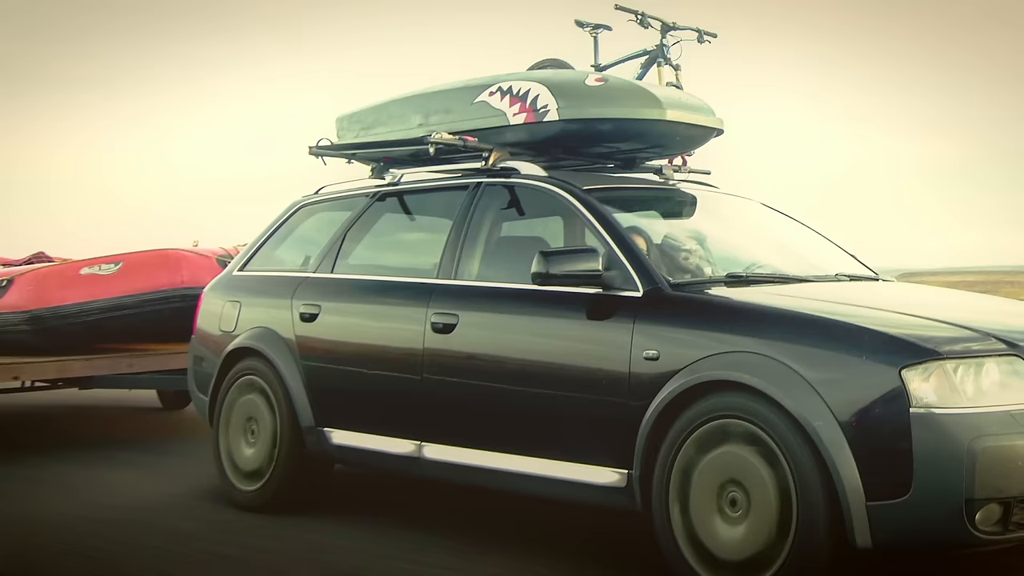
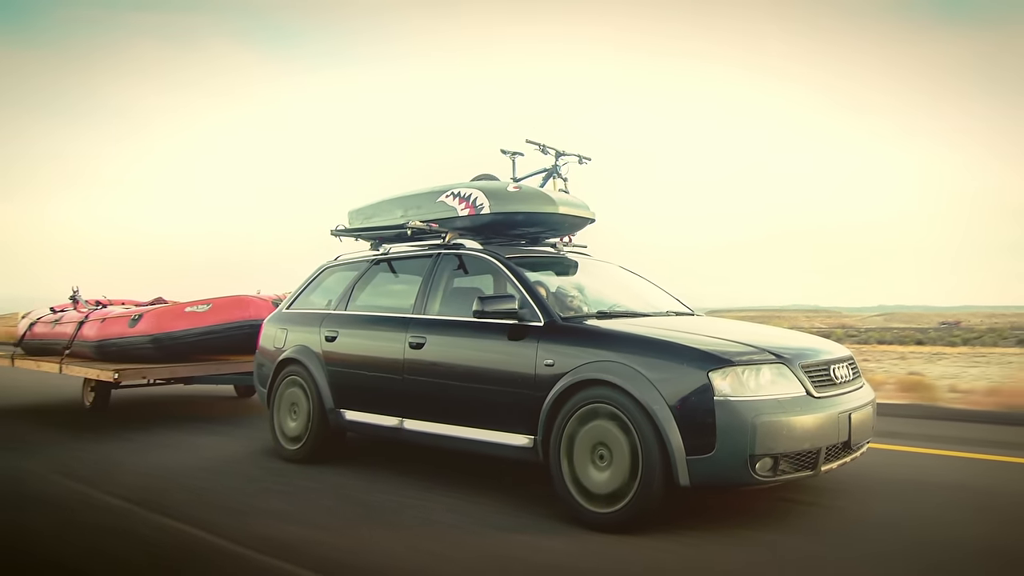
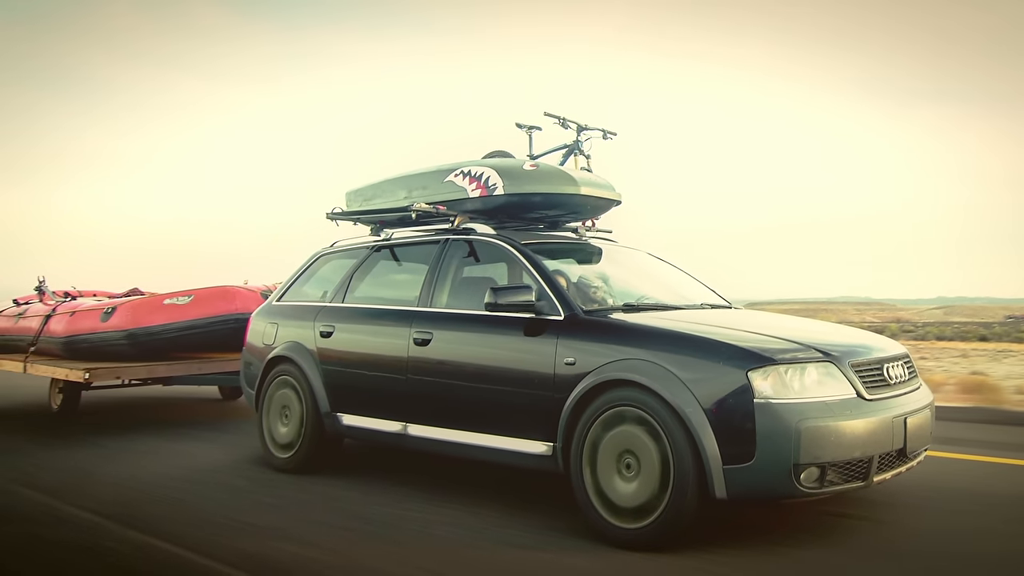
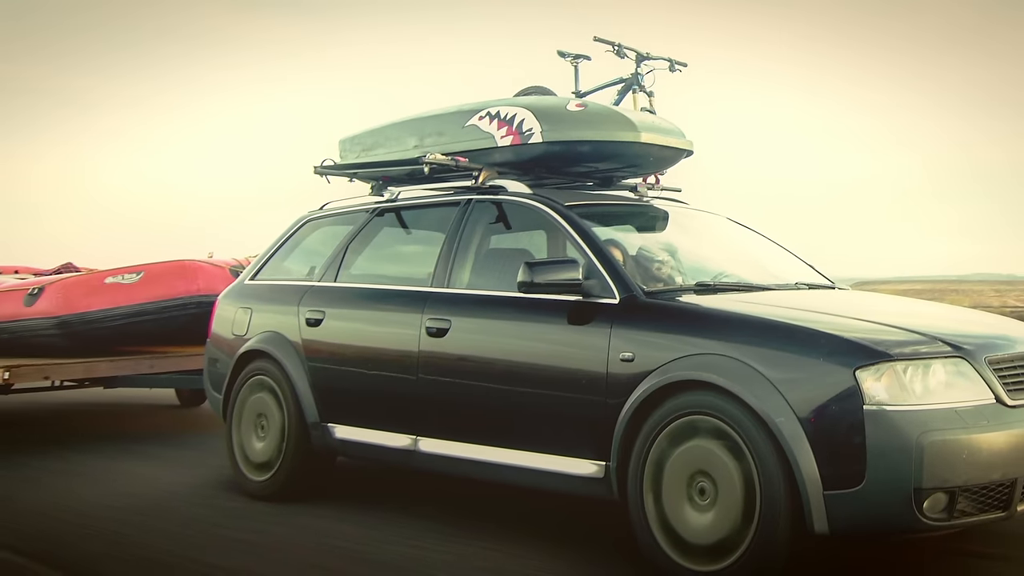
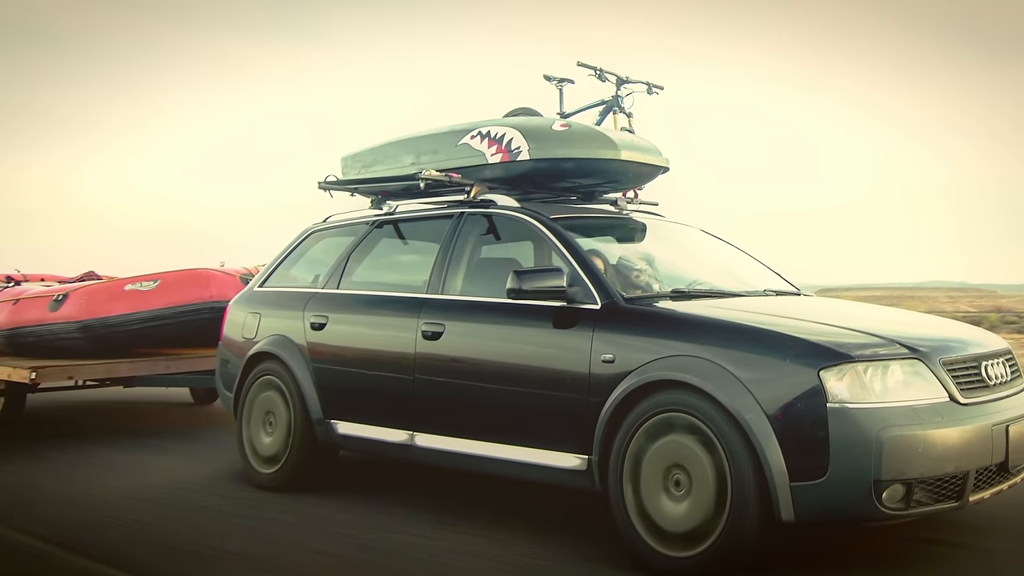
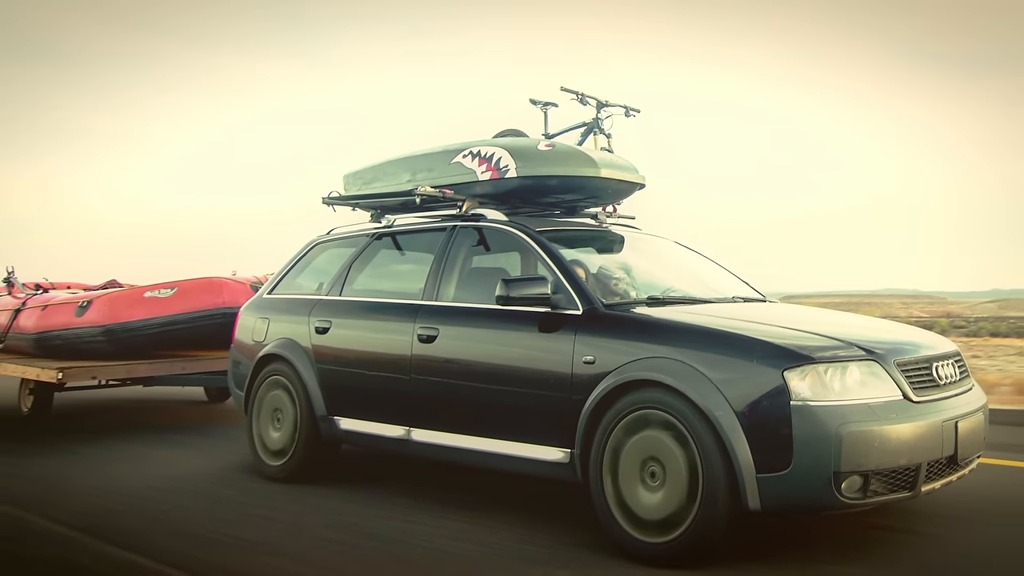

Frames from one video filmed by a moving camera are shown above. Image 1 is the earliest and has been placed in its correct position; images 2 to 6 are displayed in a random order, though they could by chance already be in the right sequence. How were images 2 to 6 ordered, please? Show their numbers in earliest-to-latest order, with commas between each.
4, 5, 6, 3, 2
